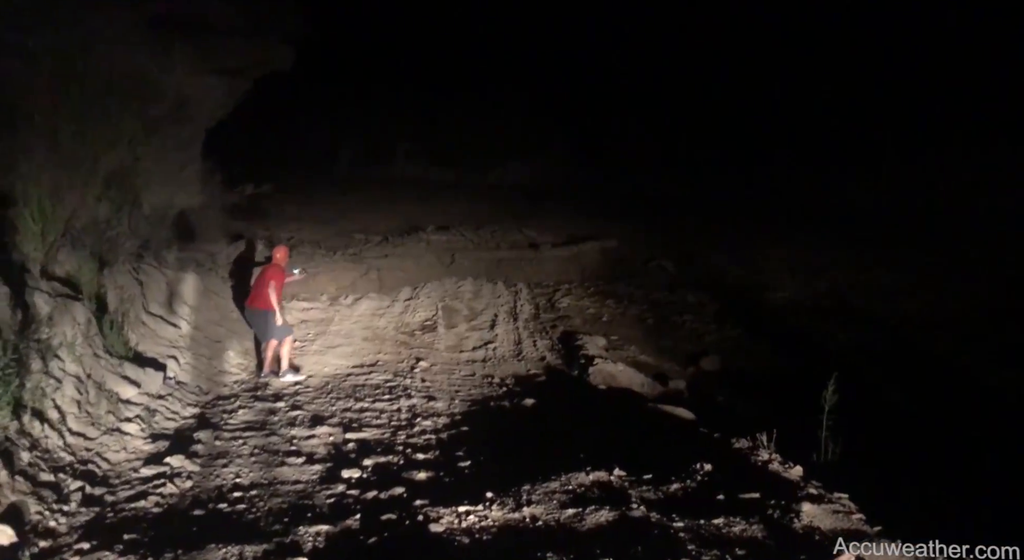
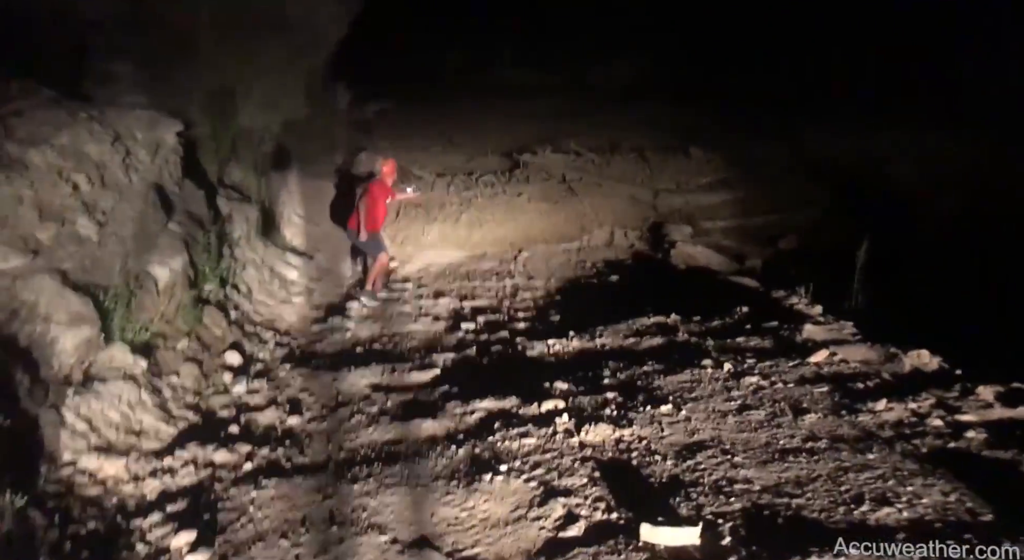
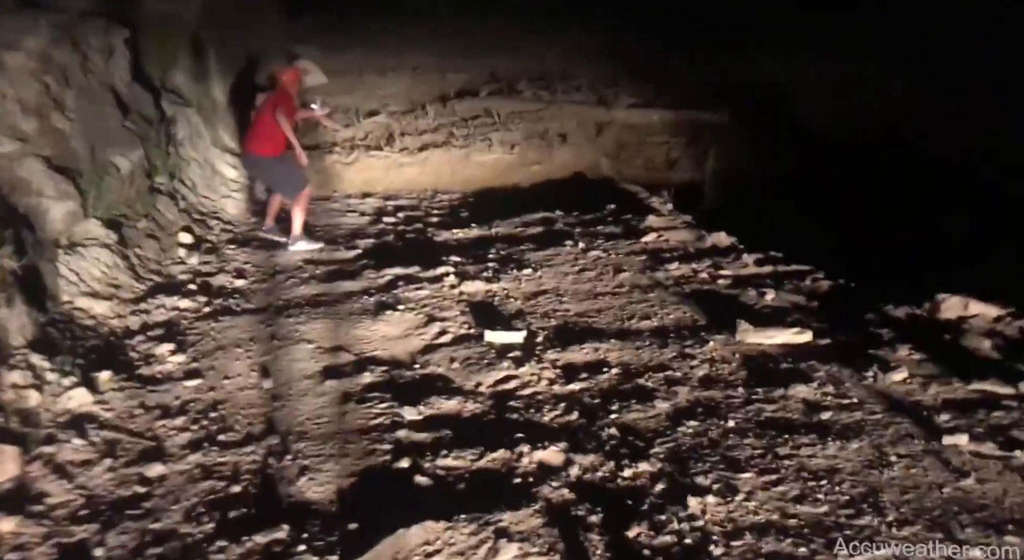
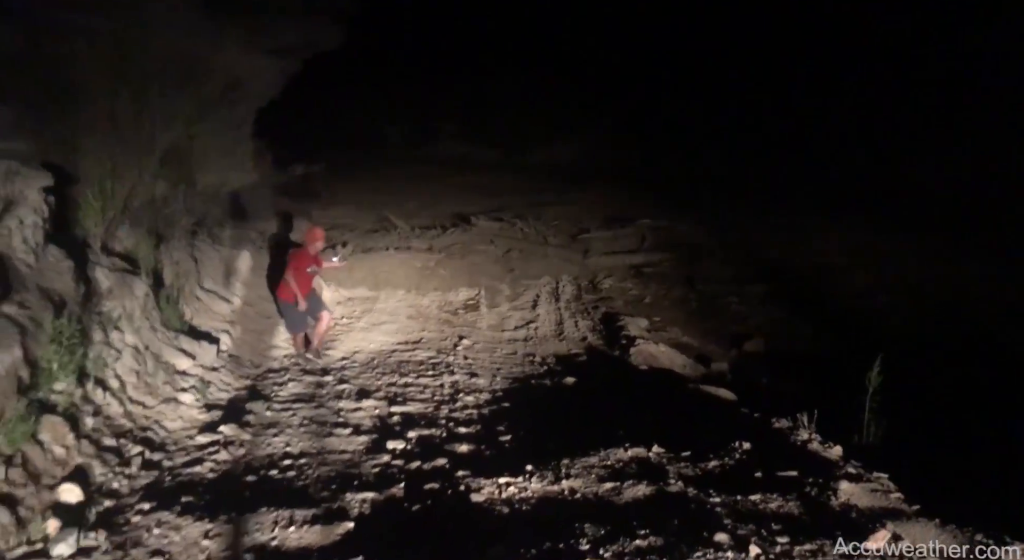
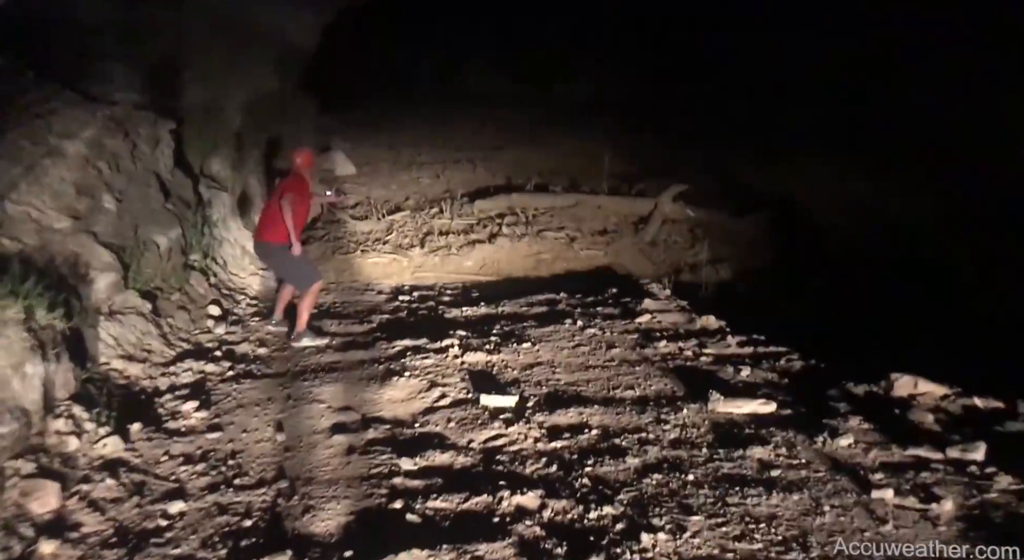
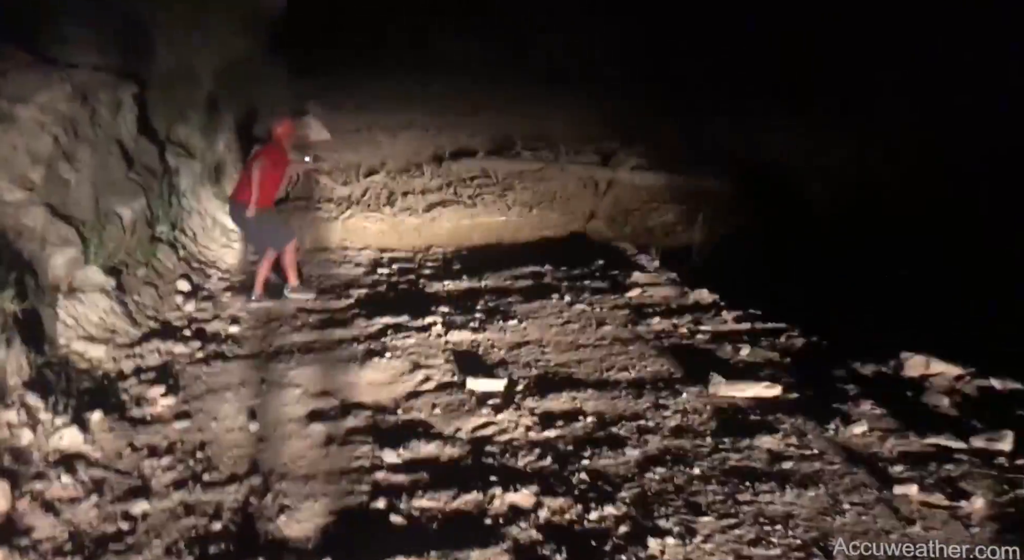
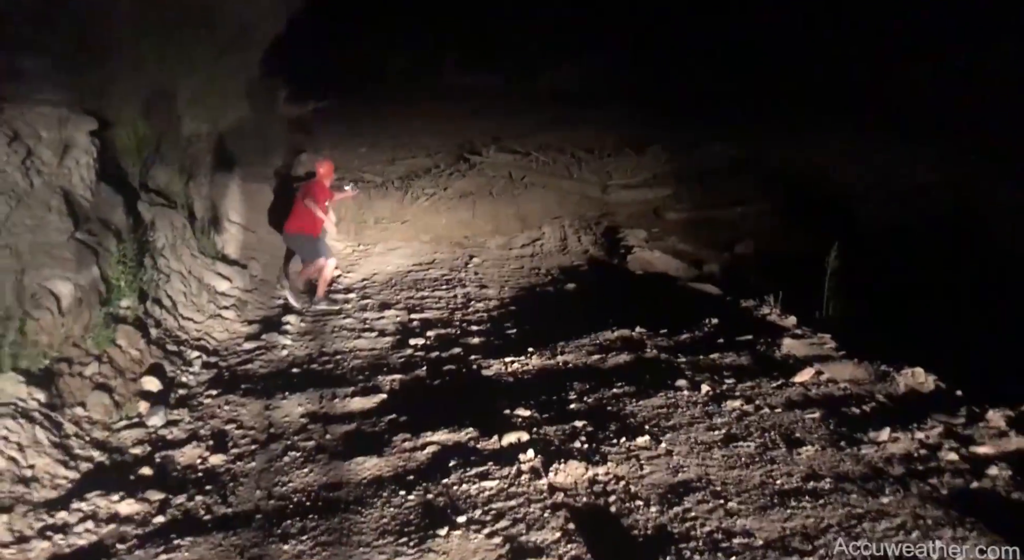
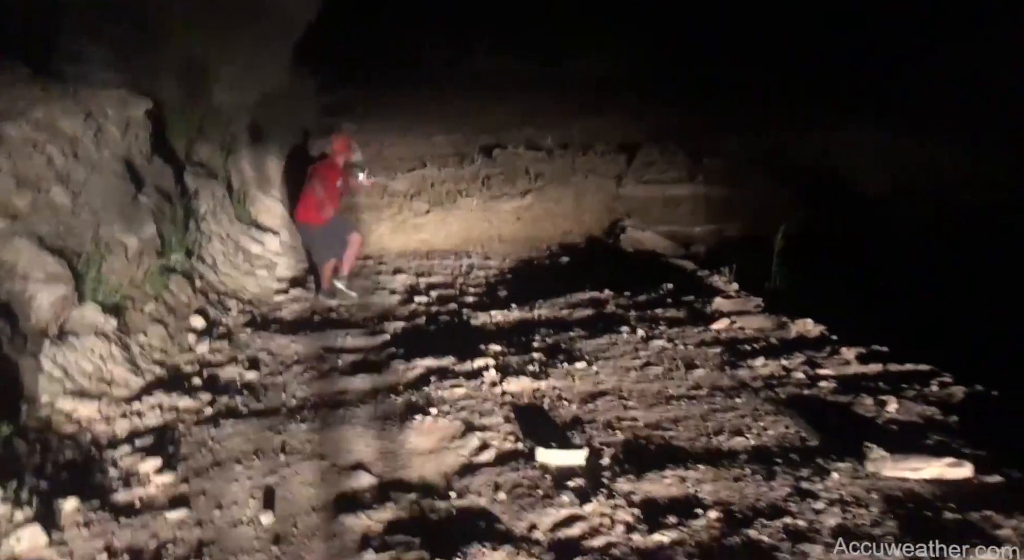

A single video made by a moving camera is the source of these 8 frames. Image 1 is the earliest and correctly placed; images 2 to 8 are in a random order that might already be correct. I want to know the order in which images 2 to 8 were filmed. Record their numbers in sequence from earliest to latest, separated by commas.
4, 7, 2, 8, 3, 6, 5
